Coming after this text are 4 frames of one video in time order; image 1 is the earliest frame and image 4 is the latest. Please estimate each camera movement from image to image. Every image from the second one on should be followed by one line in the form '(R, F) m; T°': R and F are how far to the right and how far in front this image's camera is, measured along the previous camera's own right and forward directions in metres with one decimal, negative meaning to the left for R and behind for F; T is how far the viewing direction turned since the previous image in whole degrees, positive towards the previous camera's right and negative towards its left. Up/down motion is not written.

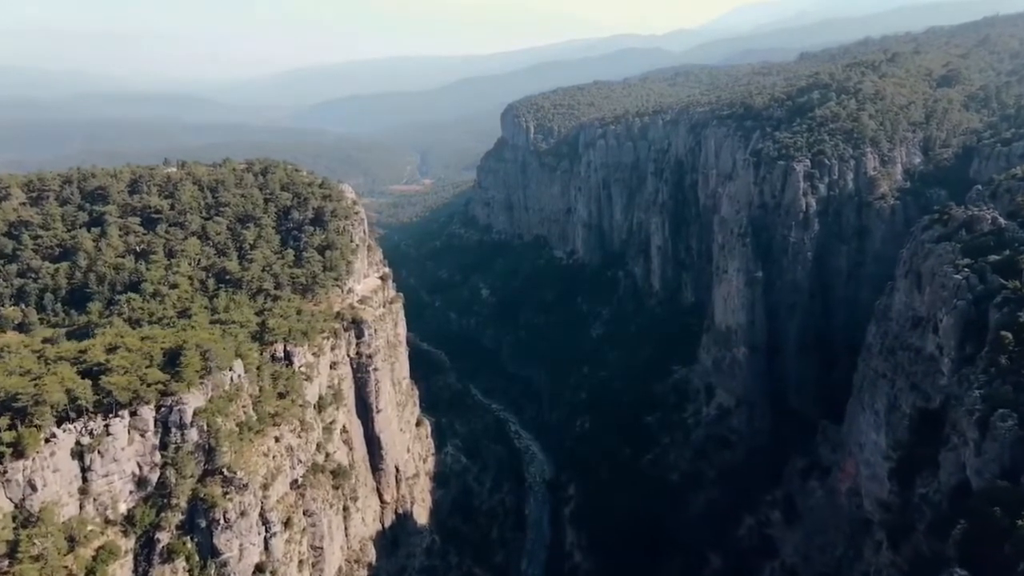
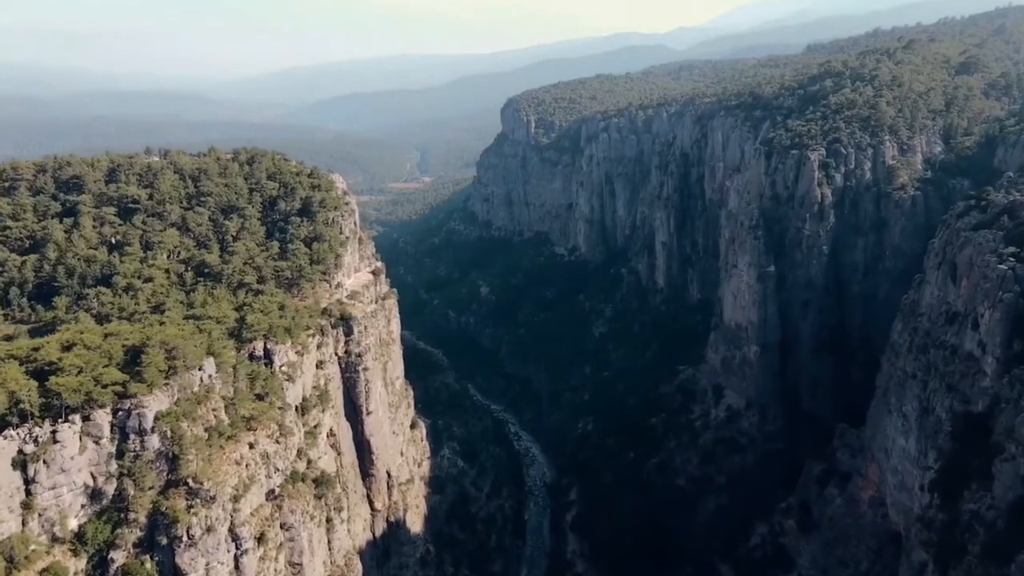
(+0.1, +3.3) m; 0°
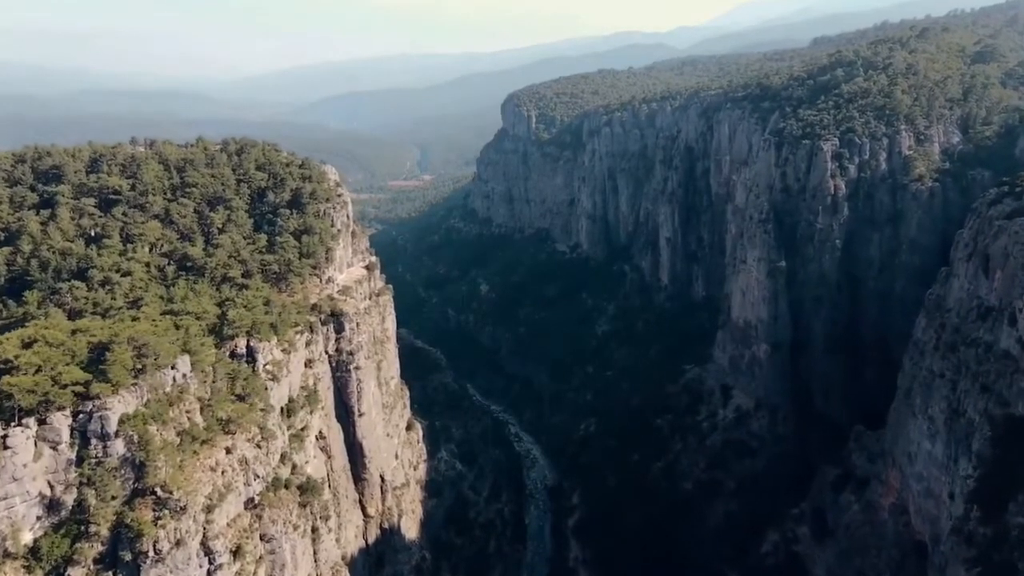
(+0.1, +2.5) m; 0°
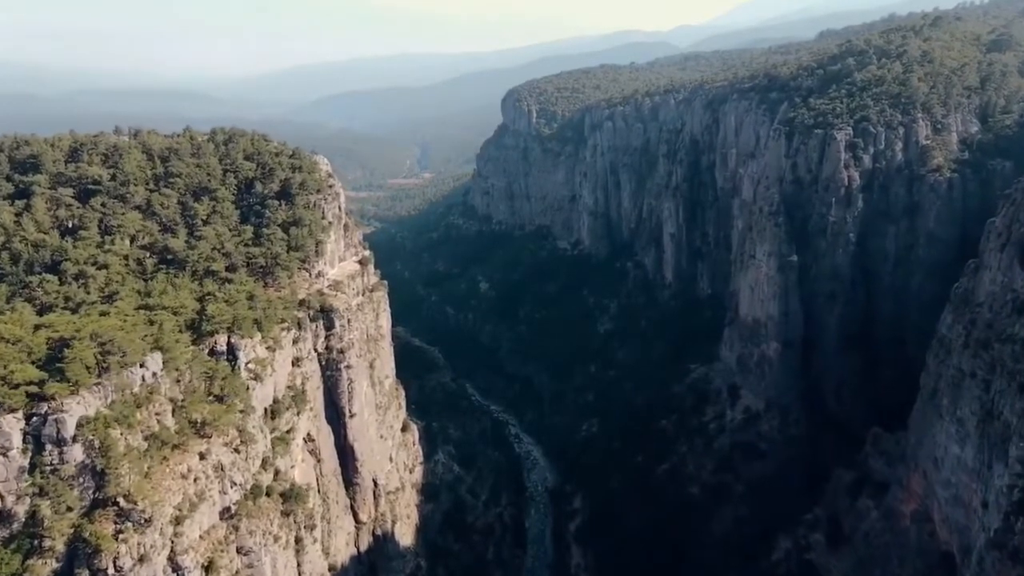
(+0.1, +2.5) m; 0°
